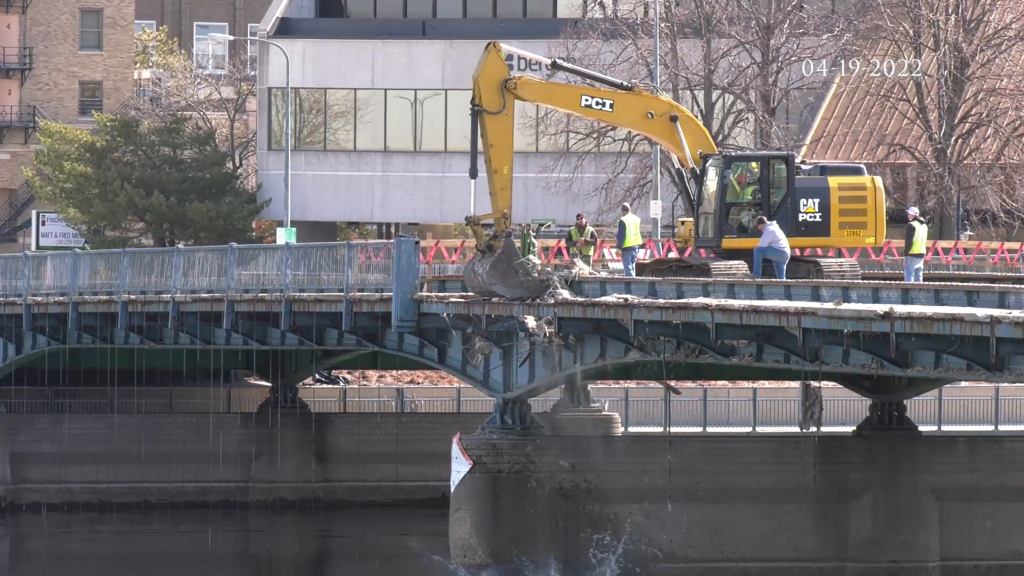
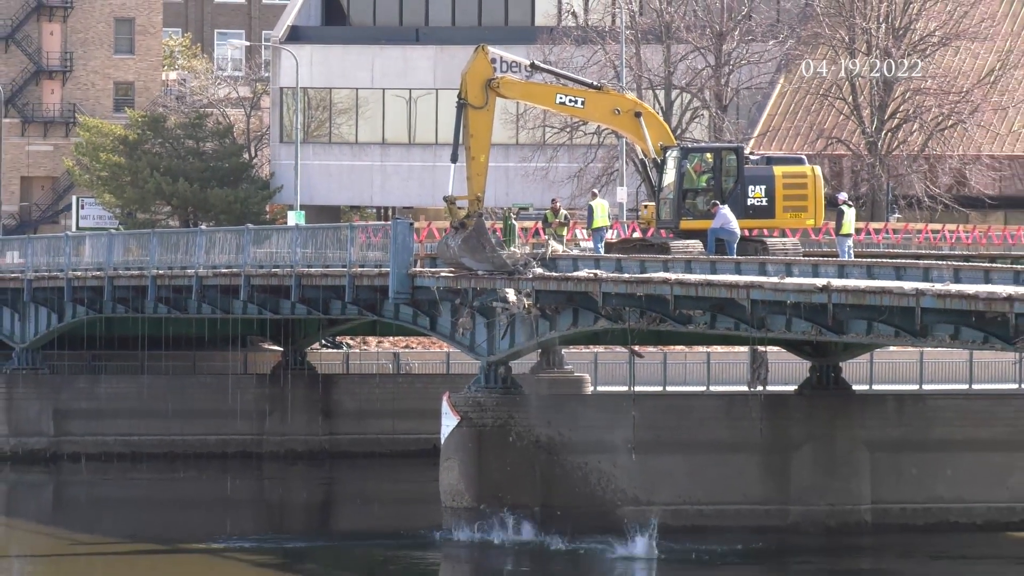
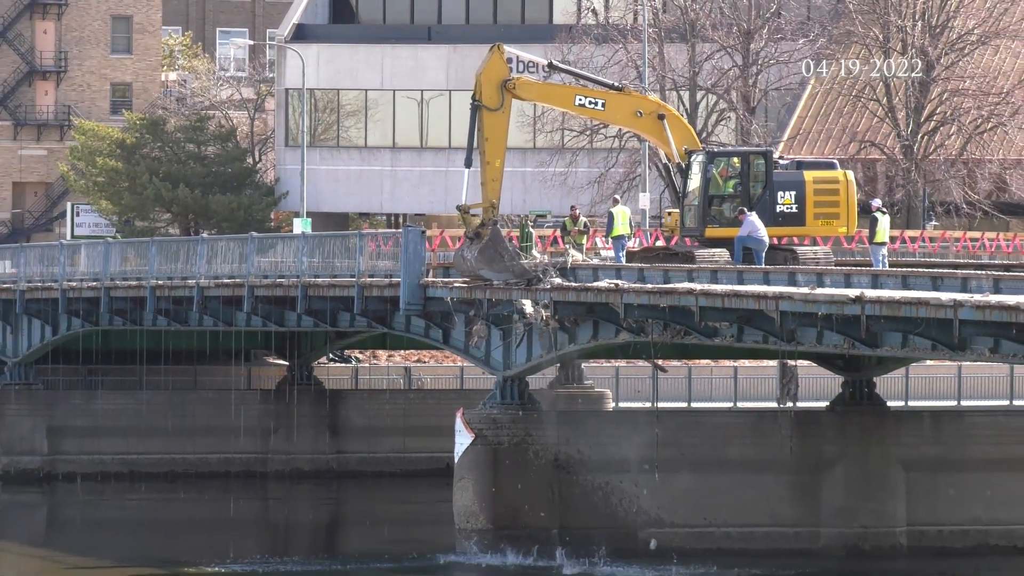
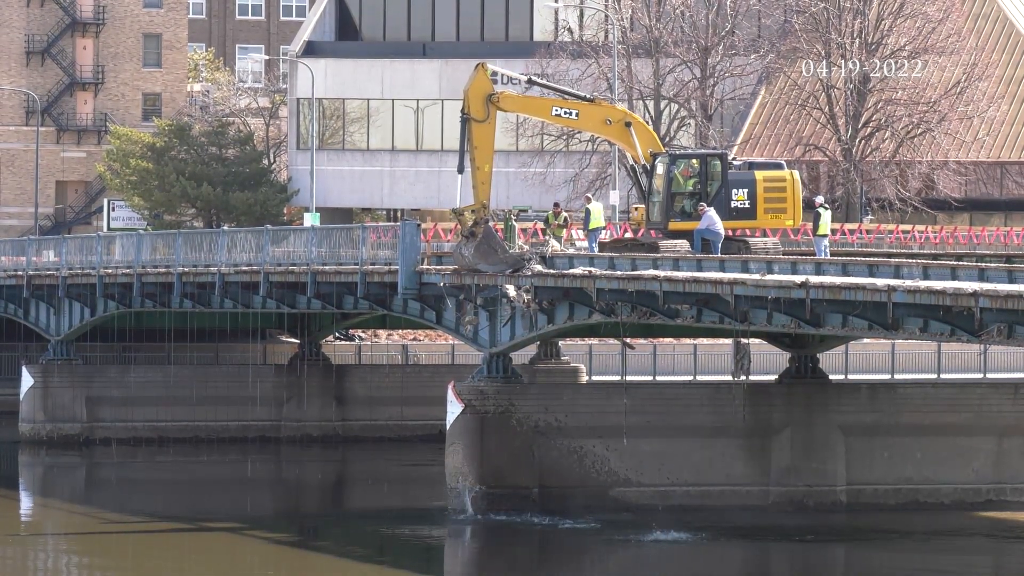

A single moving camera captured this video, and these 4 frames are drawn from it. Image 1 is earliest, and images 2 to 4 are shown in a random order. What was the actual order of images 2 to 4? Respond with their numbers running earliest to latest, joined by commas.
3, 2, 4
